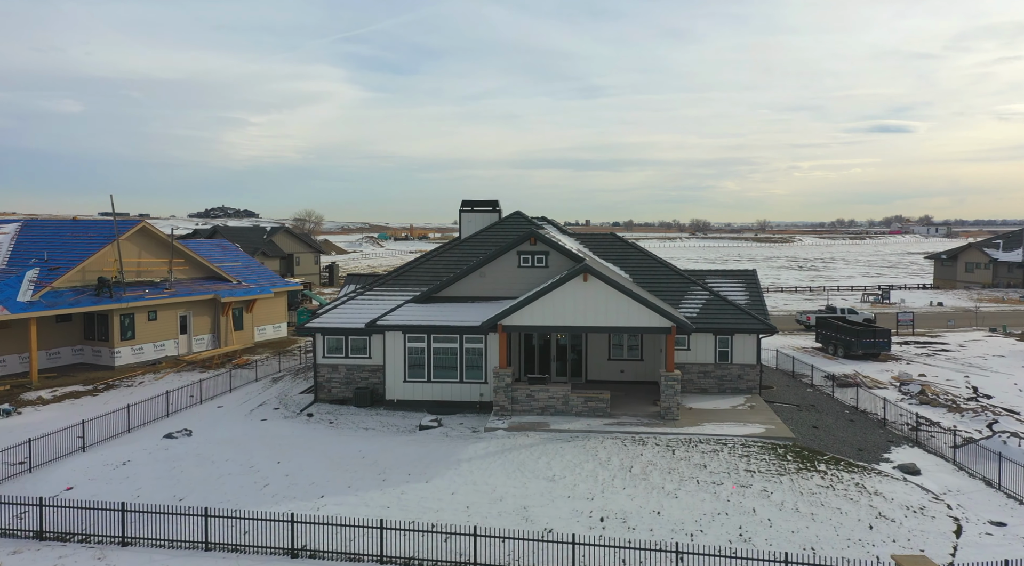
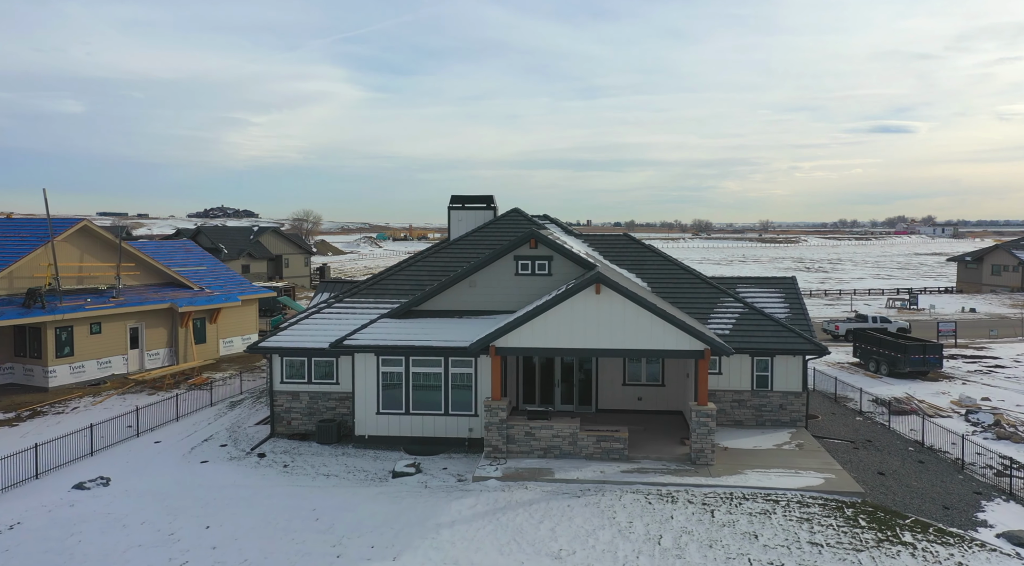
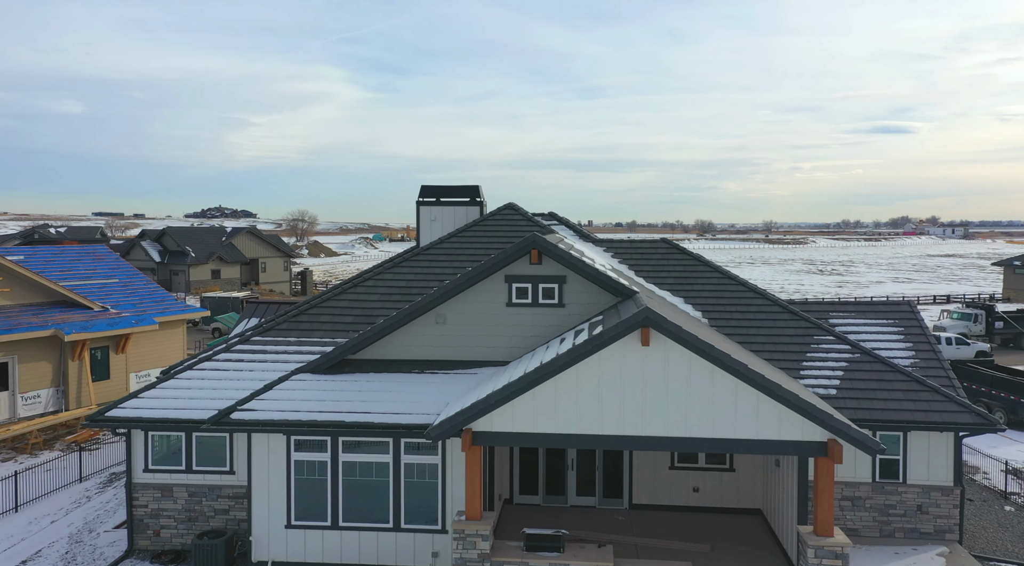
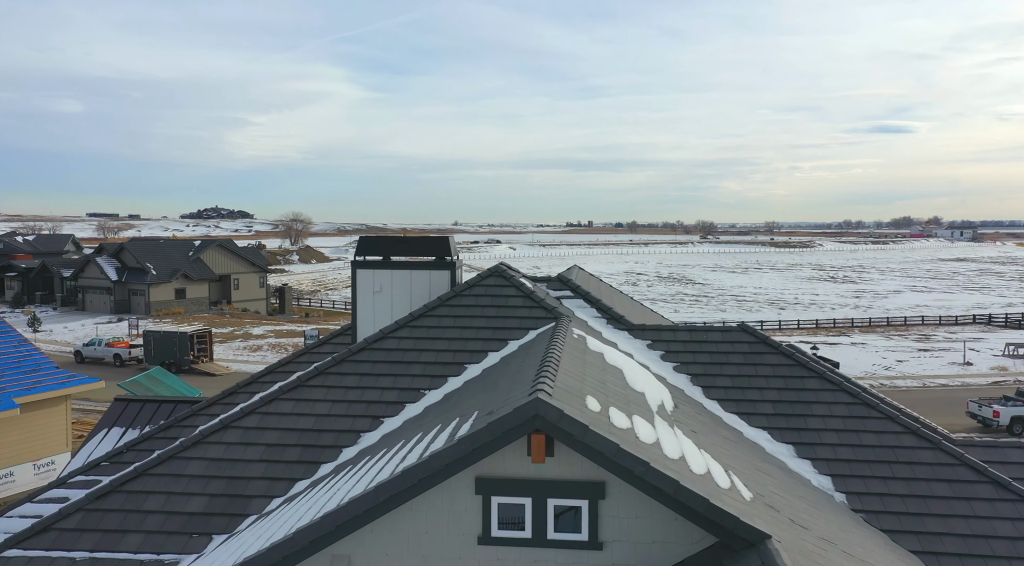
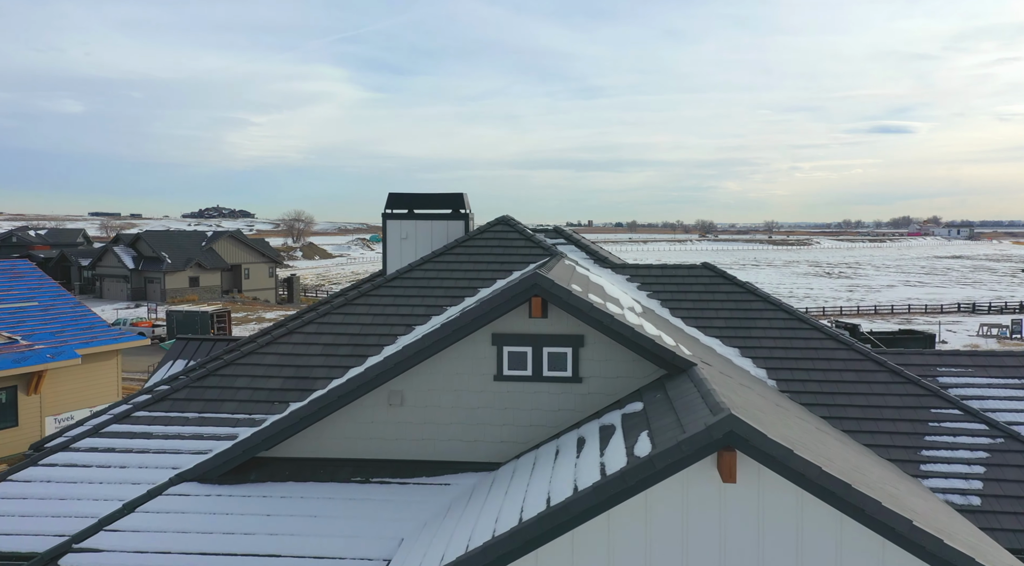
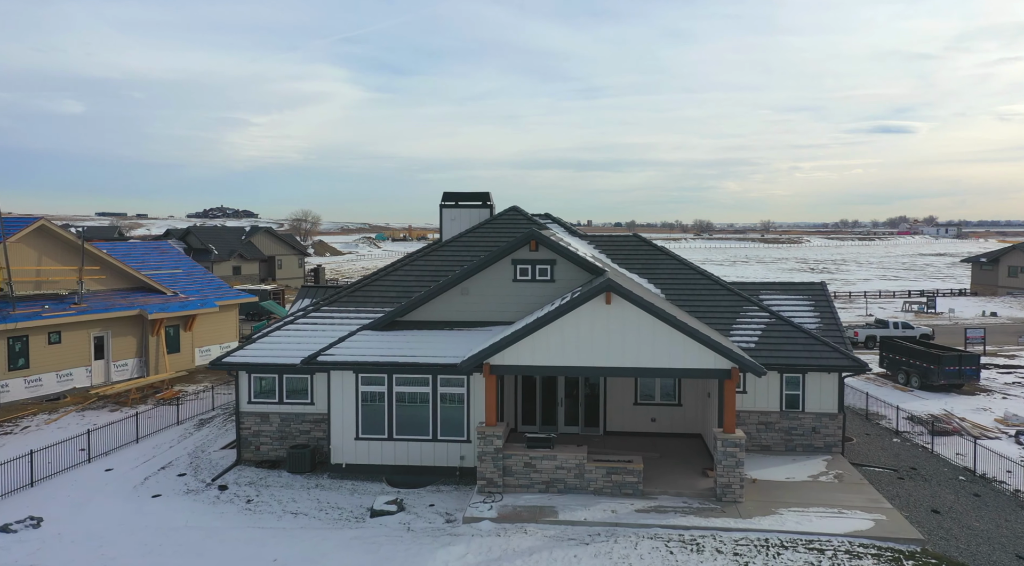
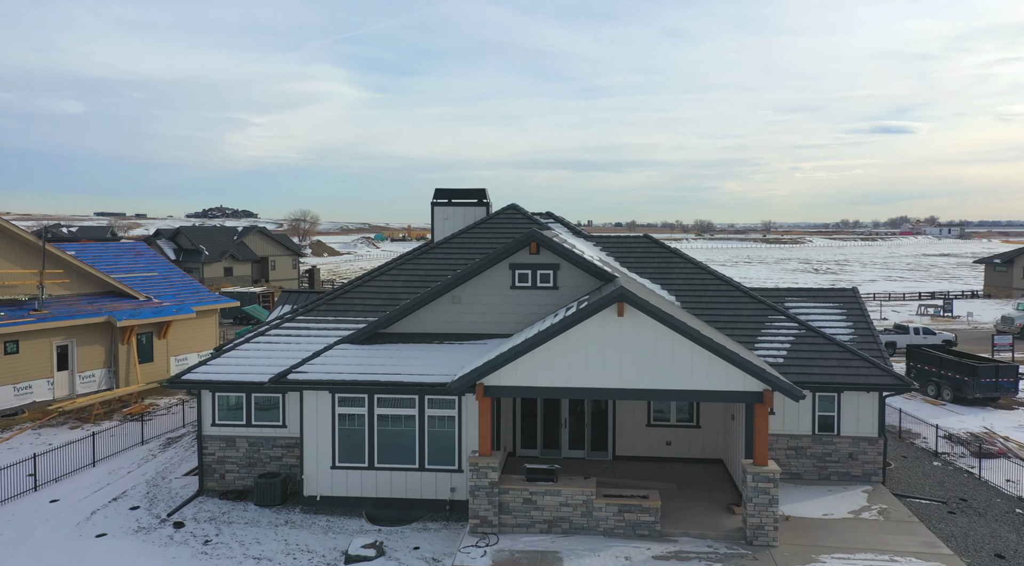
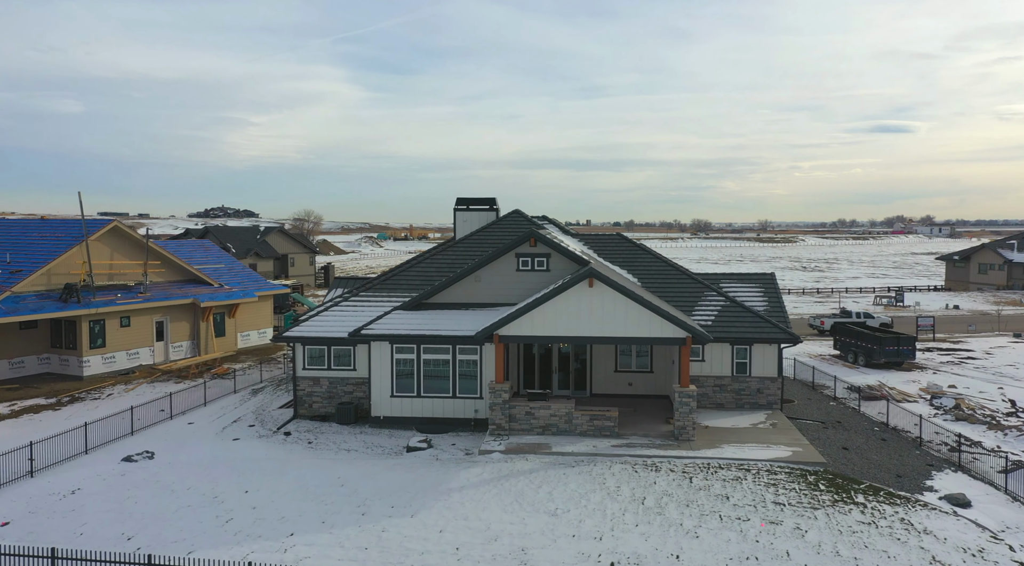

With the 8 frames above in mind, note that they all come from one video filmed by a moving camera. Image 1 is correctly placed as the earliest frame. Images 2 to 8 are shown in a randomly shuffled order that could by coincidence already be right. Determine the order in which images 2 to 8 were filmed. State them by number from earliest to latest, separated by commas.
8, 2, 6, 7, 3, 5, 4
